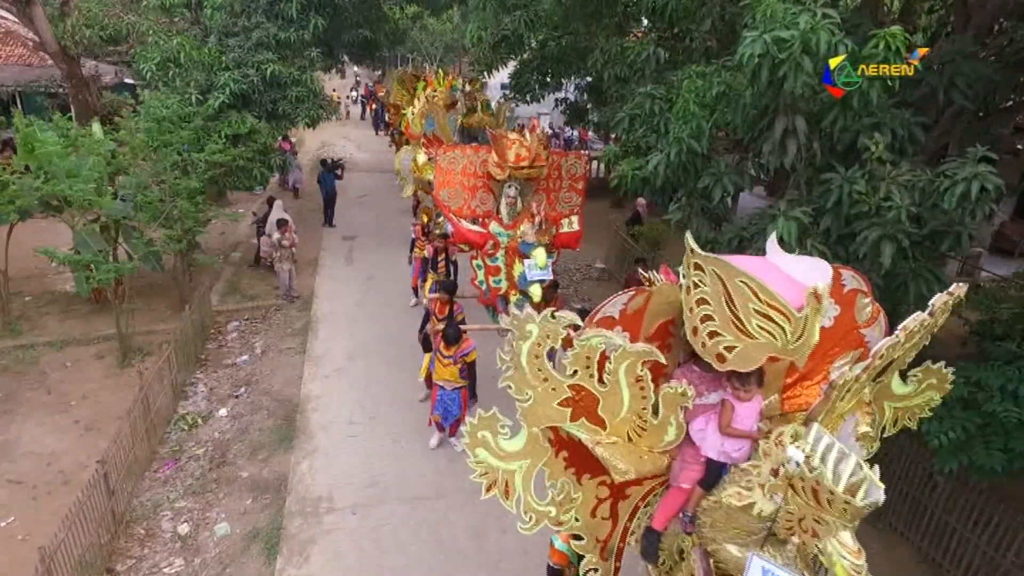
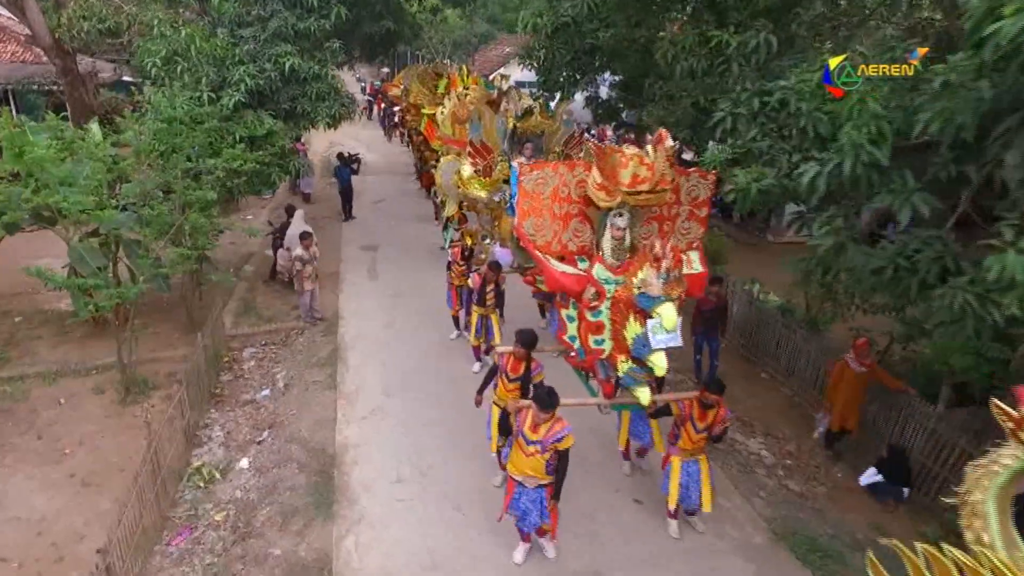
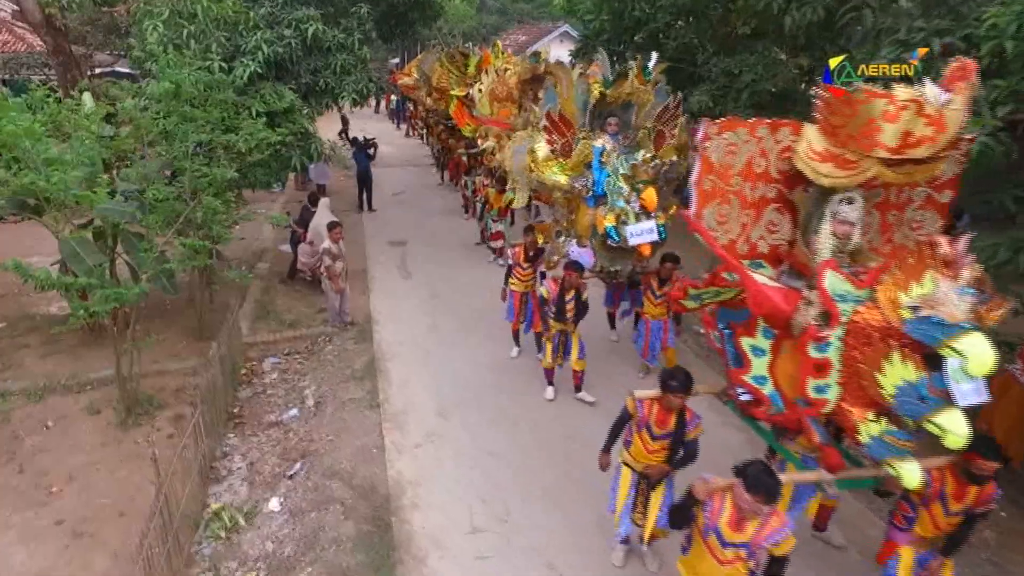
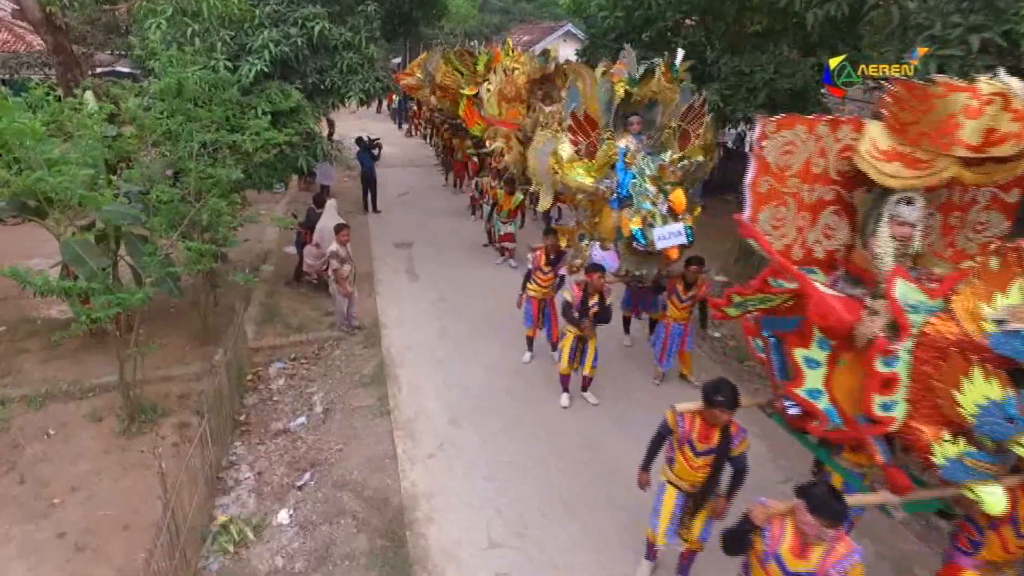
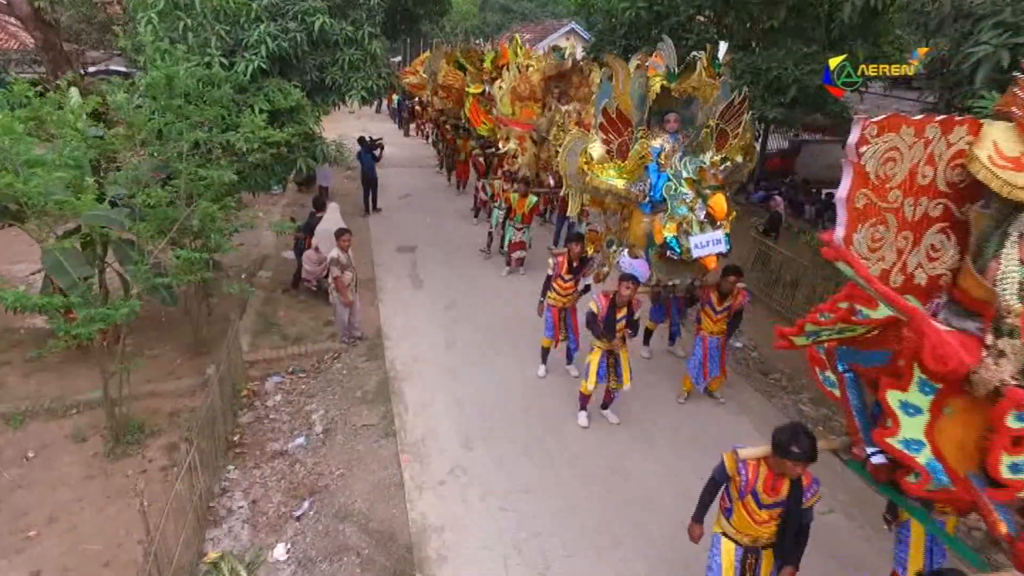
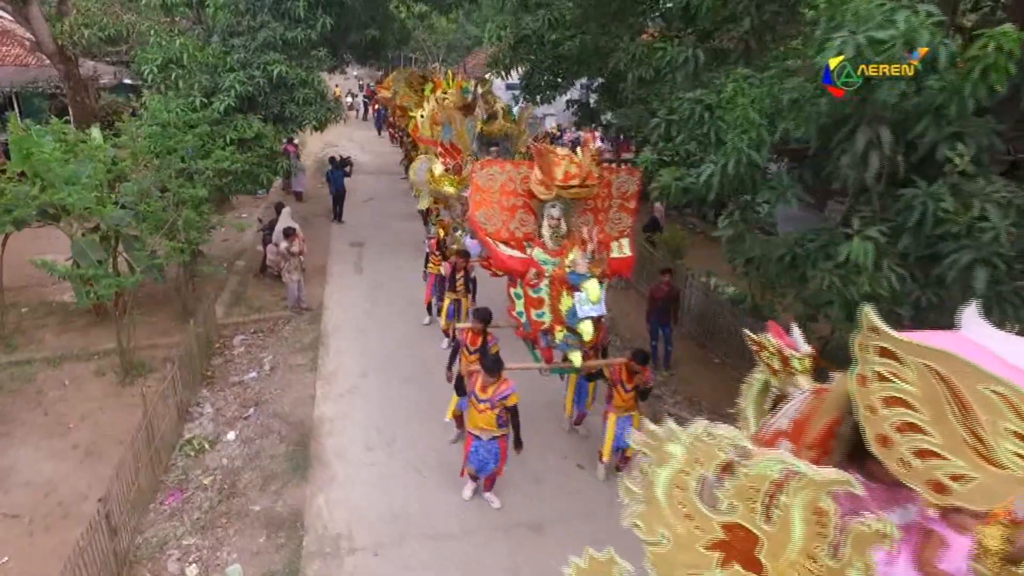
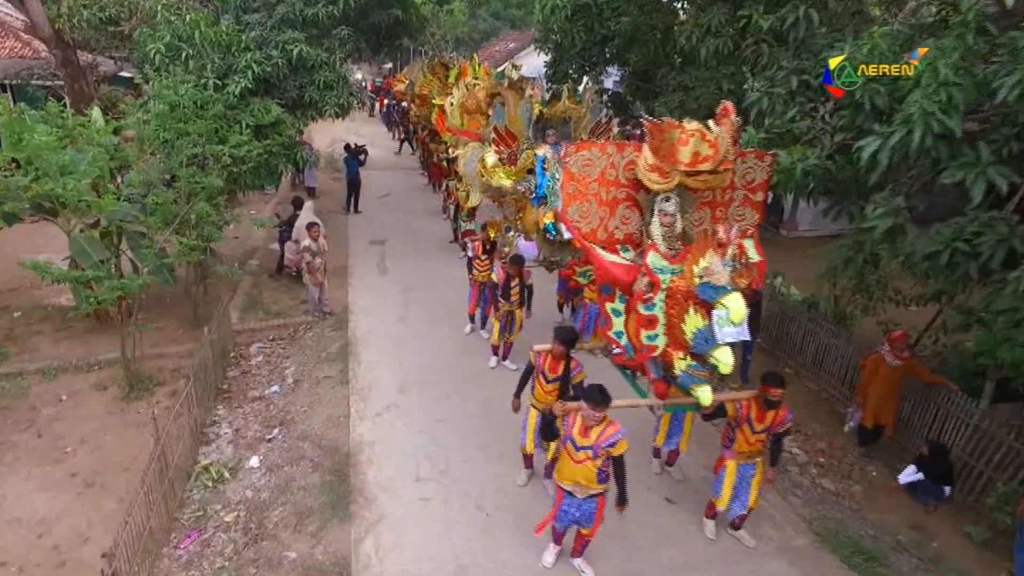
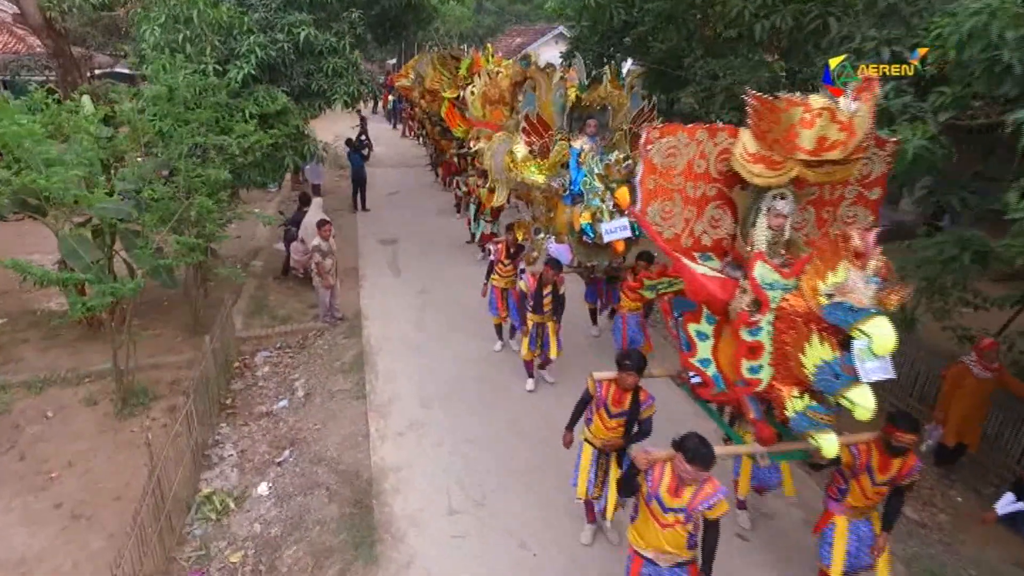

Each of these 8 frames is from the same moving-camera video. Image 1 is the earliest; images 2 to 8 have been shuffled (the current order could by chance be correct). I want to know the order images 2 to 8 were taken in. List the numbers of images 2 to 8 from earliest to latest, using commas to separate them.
6, 2, 7, 8, 3, 4, 5
